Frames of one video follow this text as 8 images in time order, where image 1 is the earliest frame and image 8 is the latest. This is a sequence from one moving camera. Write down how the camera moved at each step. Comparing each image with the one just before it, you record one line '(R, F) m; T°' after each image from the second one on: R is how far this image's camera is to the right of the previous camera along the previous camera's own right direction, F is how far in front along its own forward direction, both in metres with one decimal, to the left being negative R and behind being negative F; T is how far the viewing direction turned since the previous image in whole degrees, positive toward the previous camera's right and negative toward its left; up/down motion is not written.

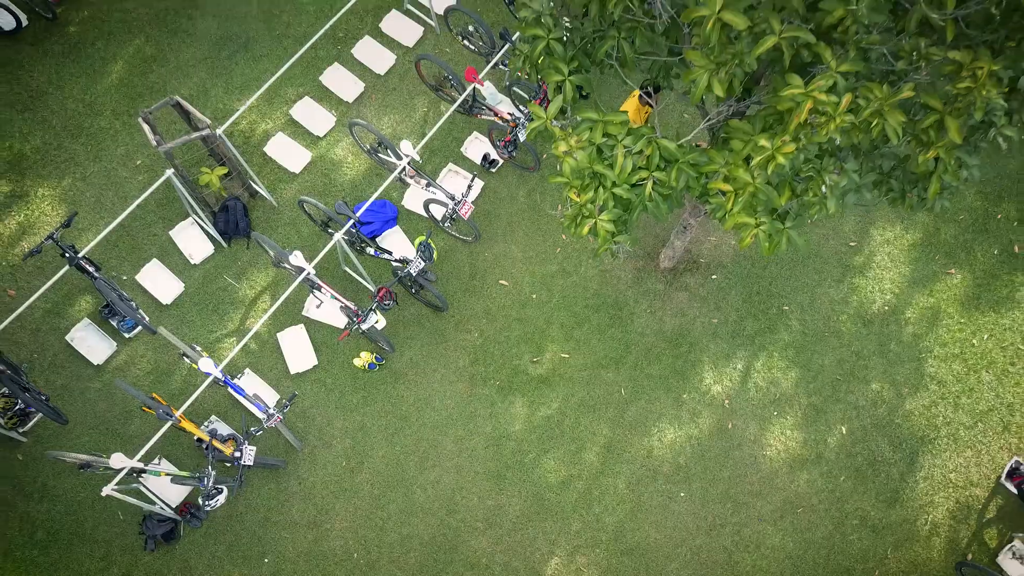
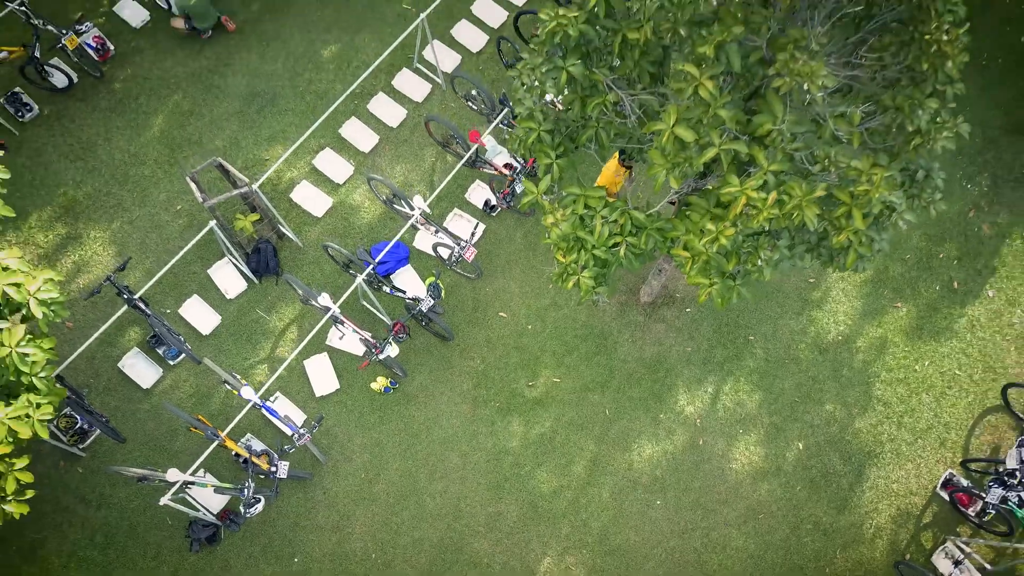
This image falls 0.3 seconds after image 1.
(0.0, -1.4) m; 0°
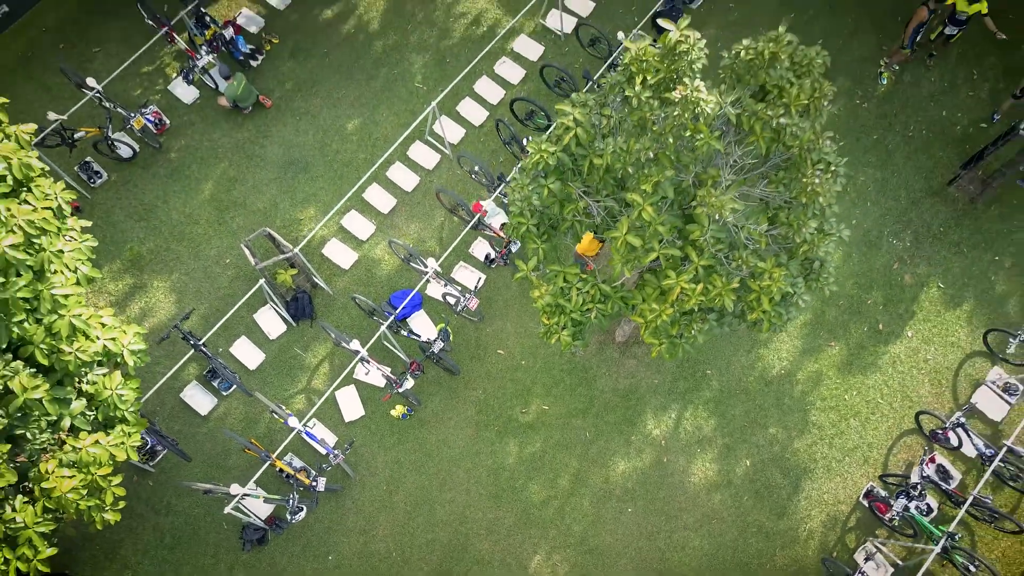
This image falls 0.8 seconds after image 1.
(+0.1, -2.3) m; 0°
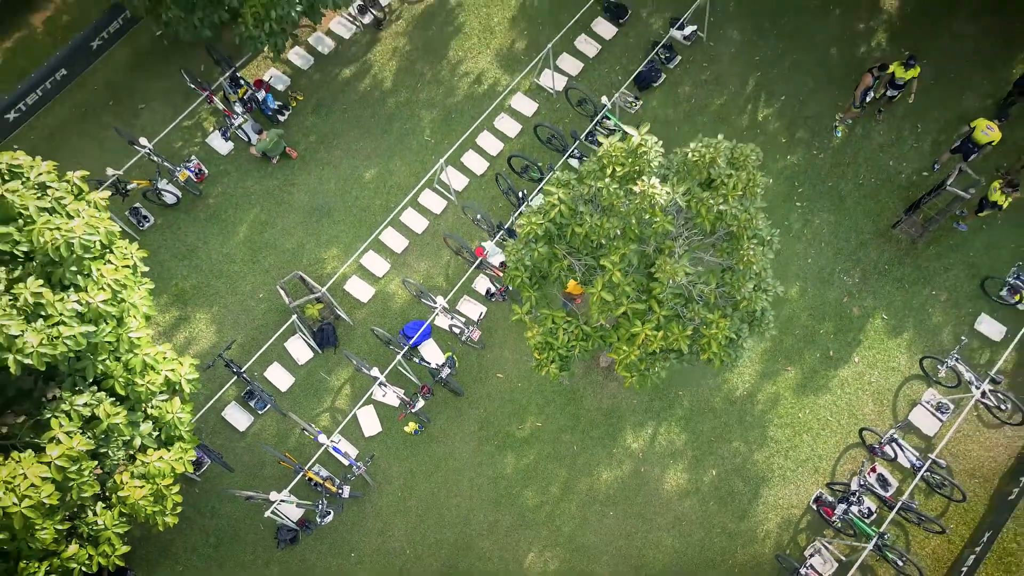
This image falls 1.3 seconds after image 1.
(0.0, -2.1) m; 0°
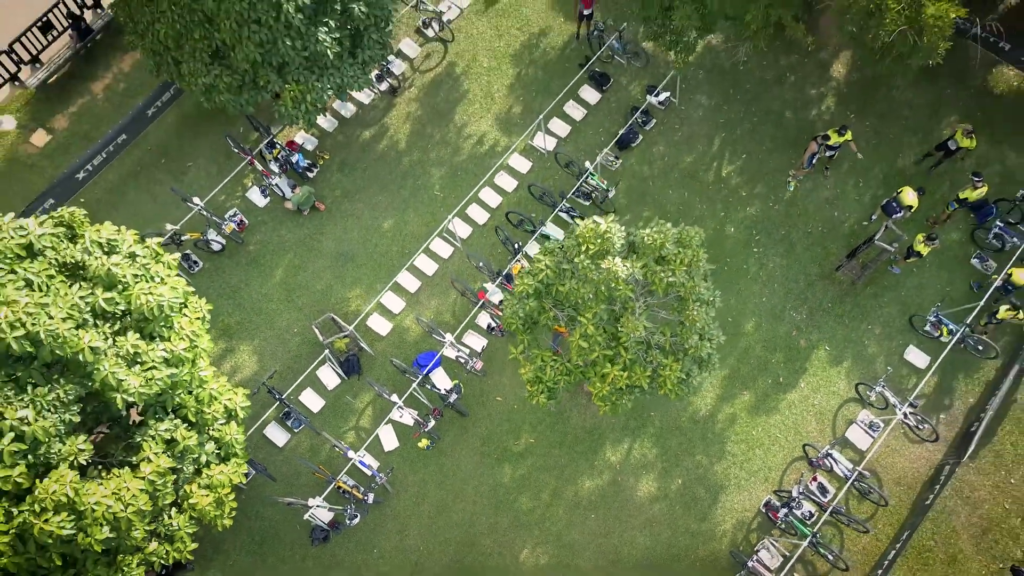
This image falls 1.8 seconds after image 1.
(+0.1, -2.9) m; 0°
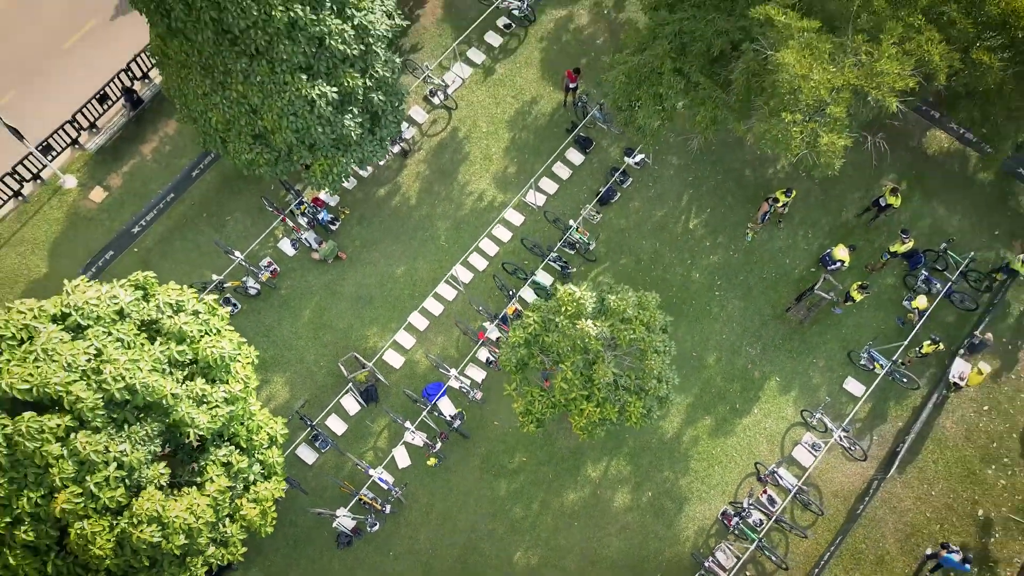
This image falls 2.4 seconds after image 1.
(+0.1, -3.3) m; 0°
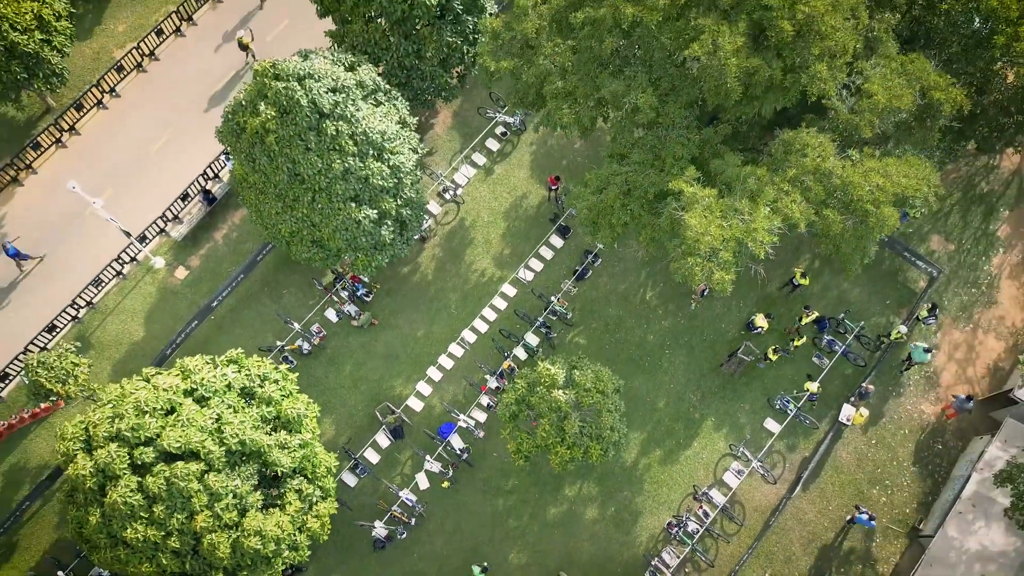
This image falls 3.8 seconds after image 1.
(+0.1, -6.8) m; 0°
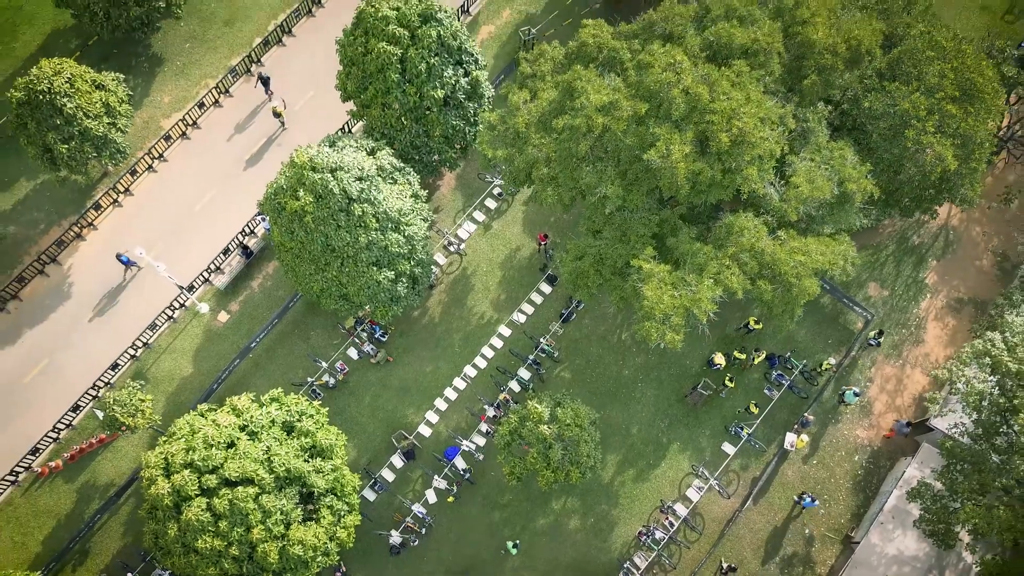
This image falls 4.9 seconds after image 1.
(+0.2, -5.2) m; 0°
